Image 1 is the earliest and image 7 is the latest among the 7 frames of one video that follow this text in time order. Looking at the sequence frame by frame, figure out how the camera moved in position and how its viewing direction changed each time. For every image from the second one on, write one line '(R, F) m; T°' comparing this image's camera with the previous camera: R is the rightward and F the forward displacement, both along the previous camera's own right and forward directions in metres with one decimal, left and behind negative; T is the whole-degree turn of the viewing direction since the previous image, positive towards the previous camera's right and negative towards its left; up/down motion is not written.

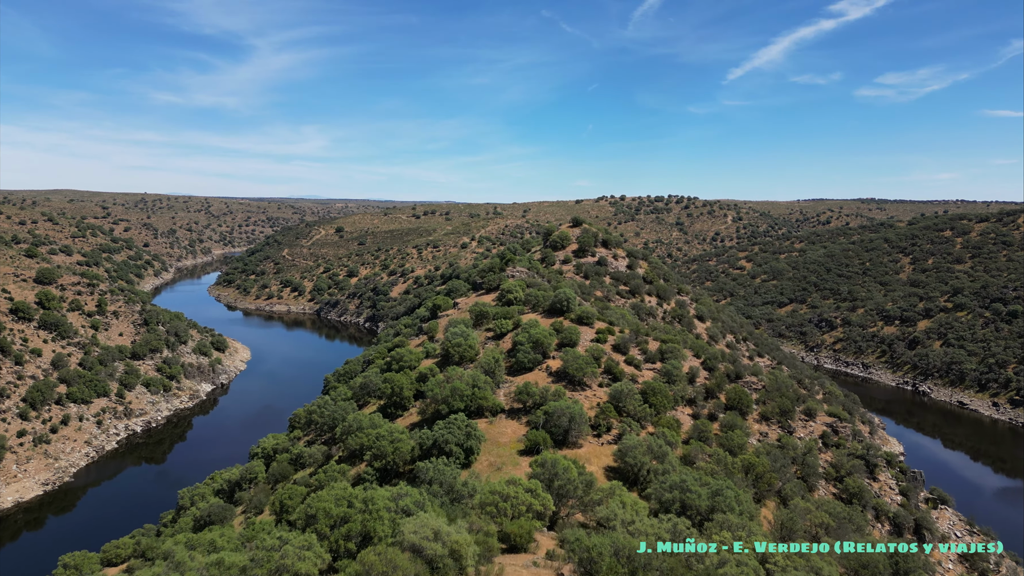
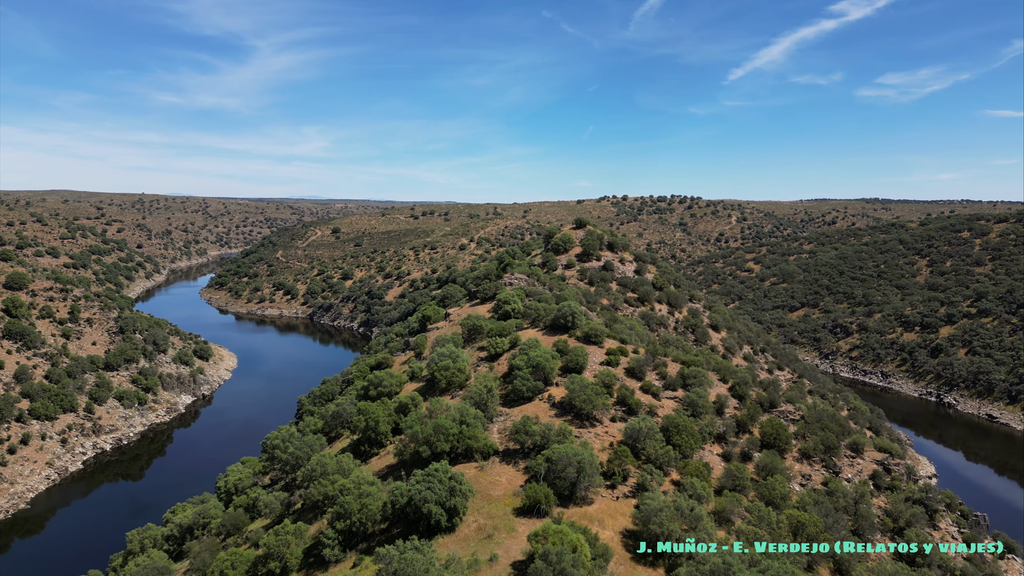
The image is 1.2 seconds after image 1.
(+0.2, +2.9) m; 0°
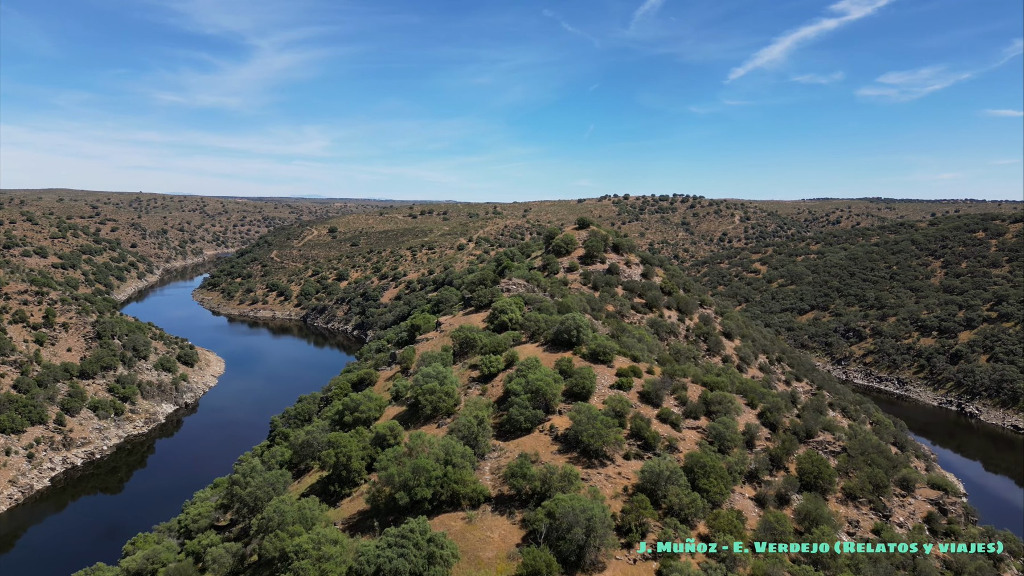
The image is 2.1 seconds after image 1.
(+0.2, +2.4) m; 0°
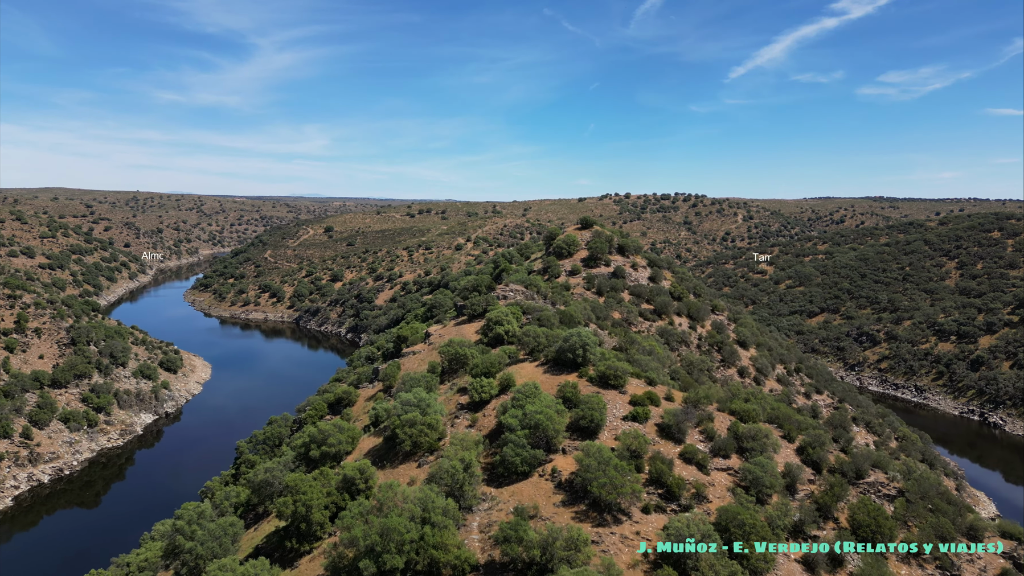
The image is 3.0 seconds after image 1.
(+0.2, +2.4) m; 0°
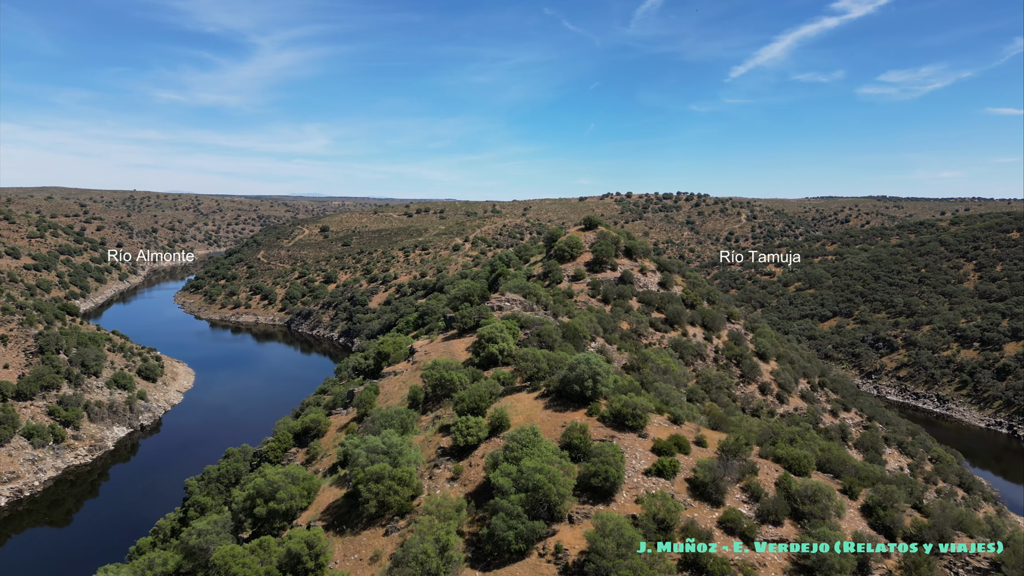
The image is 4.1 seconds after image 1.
(+0.2, +2.6) m; 0°
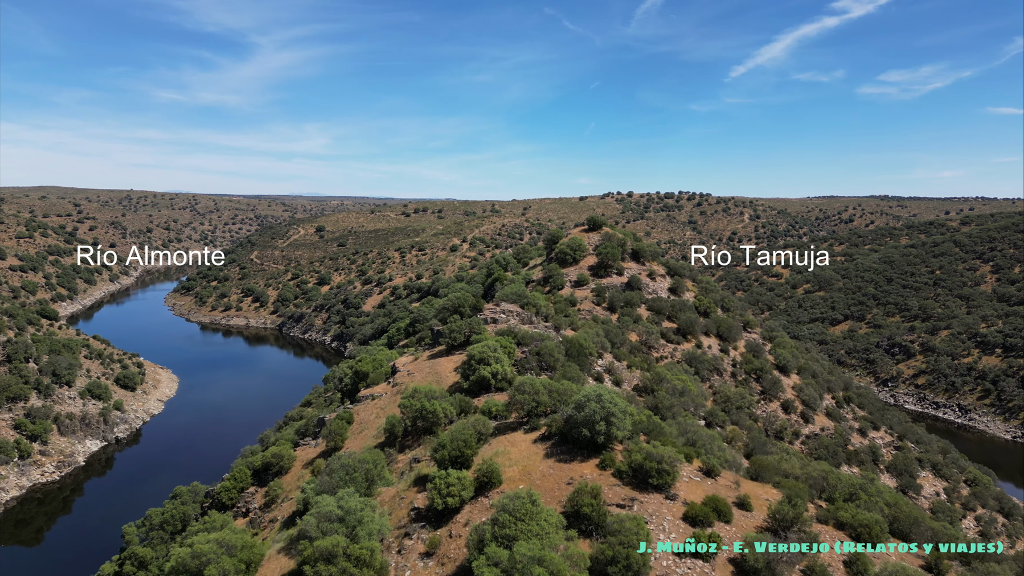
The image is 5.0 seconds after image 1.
(+0.2, +2.3) m; 0°
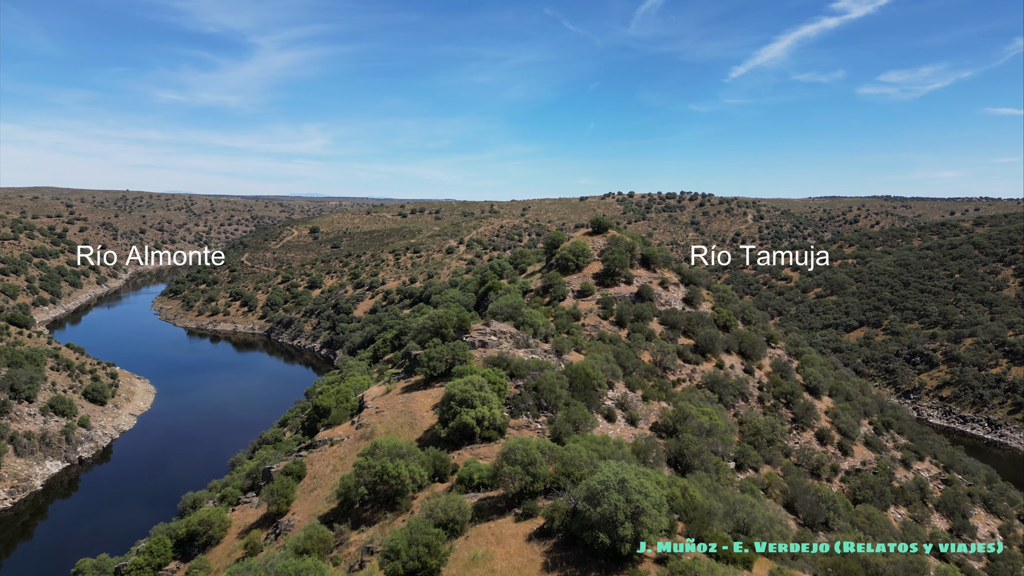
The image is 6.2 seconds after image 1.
(+0.2, +2.9) m; 0°
